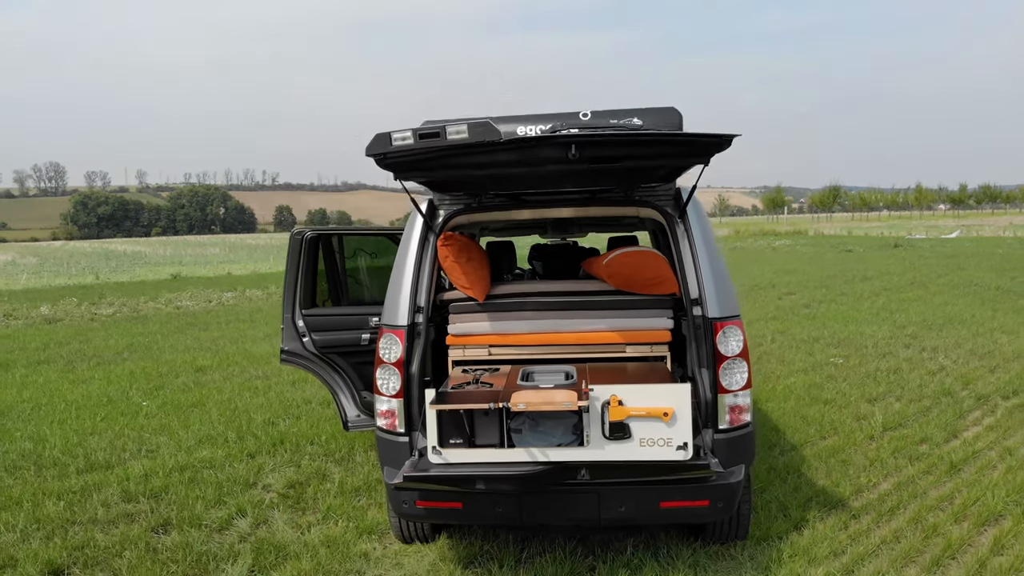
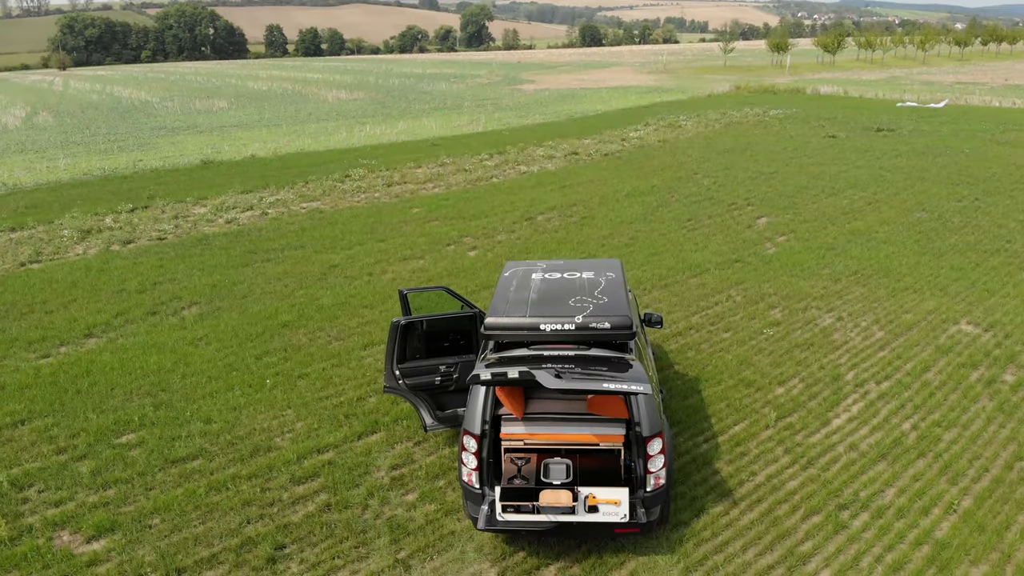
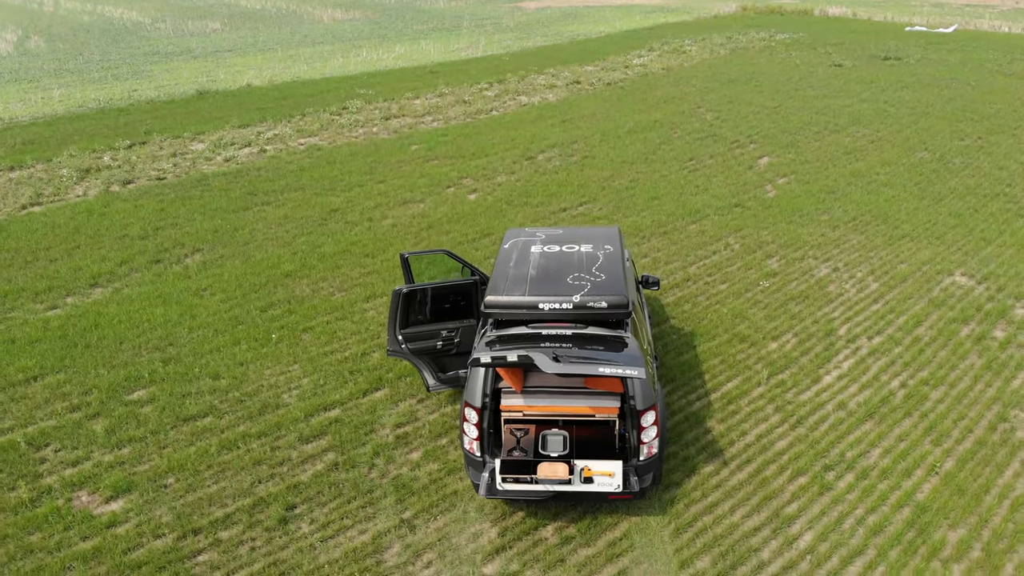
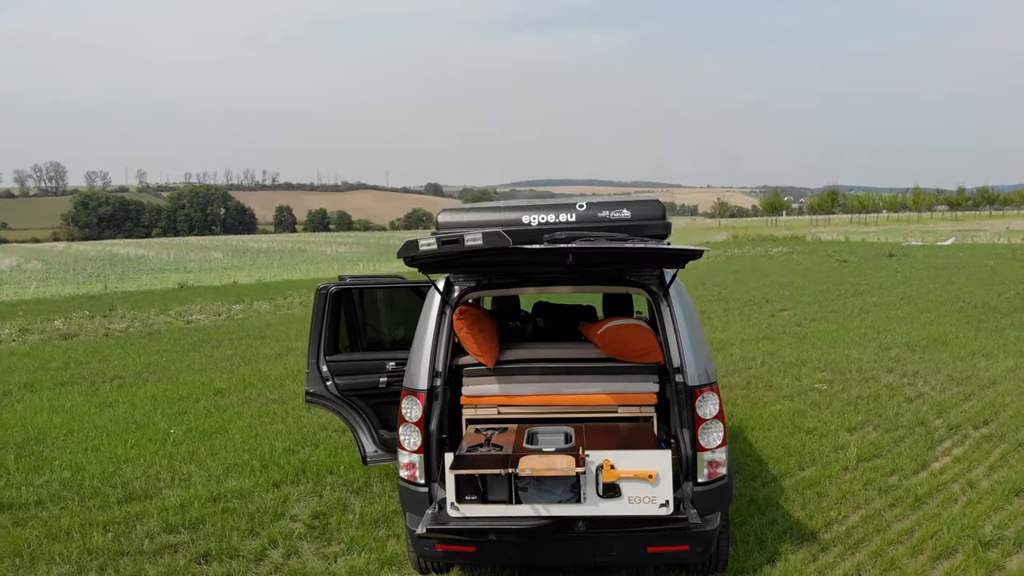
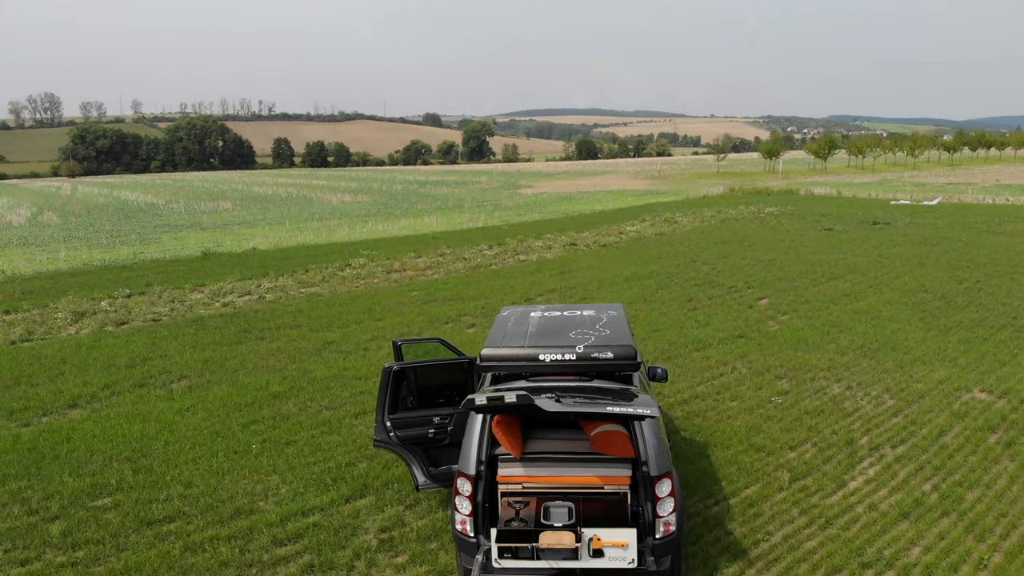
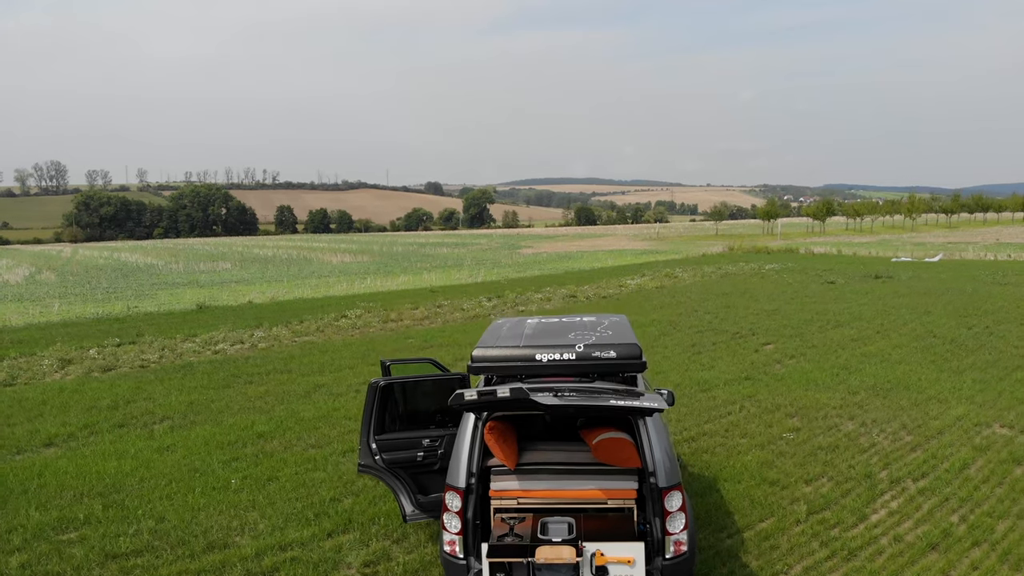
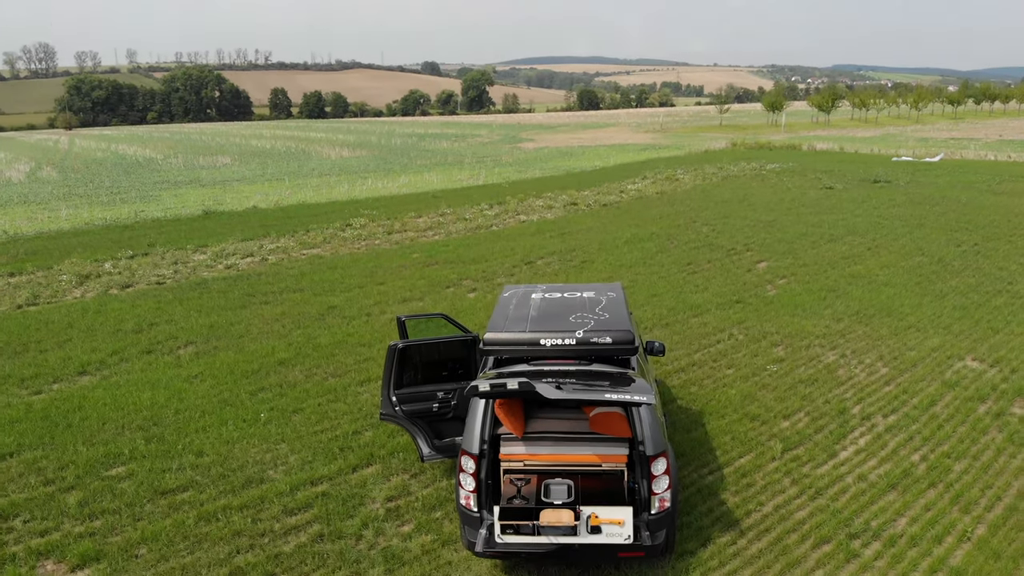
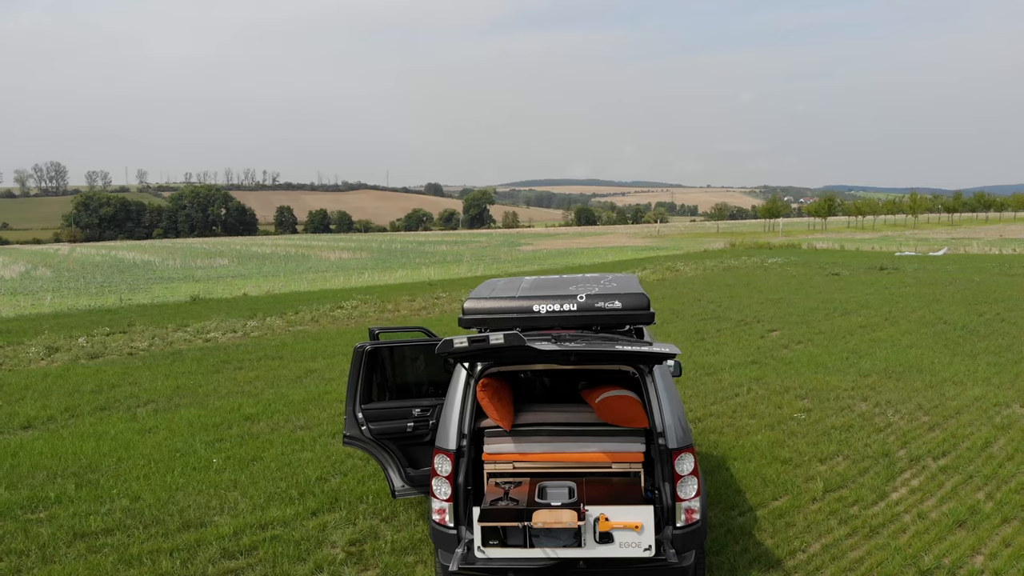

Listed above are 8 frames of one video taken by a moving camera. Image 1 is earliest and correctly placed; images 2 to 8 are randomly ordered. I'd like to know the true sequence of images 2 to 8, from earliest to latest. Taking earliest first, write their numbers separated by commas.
4, 8, 6, 5, 7, 2, 3
